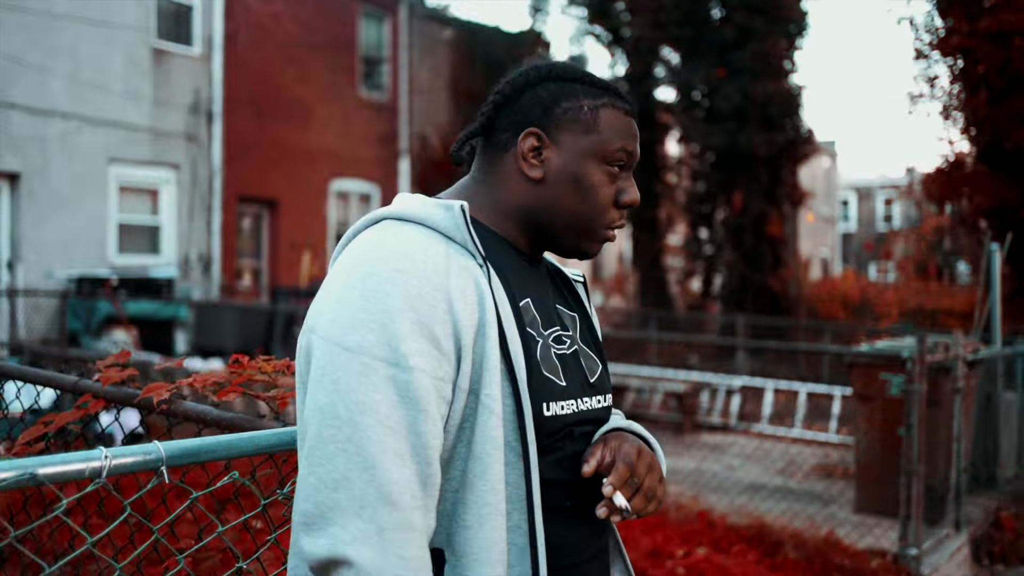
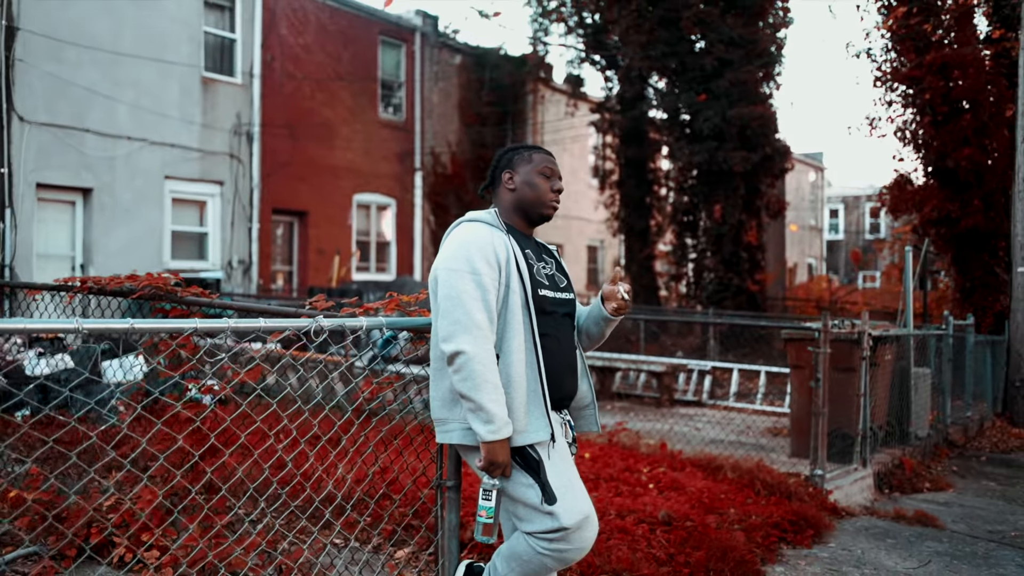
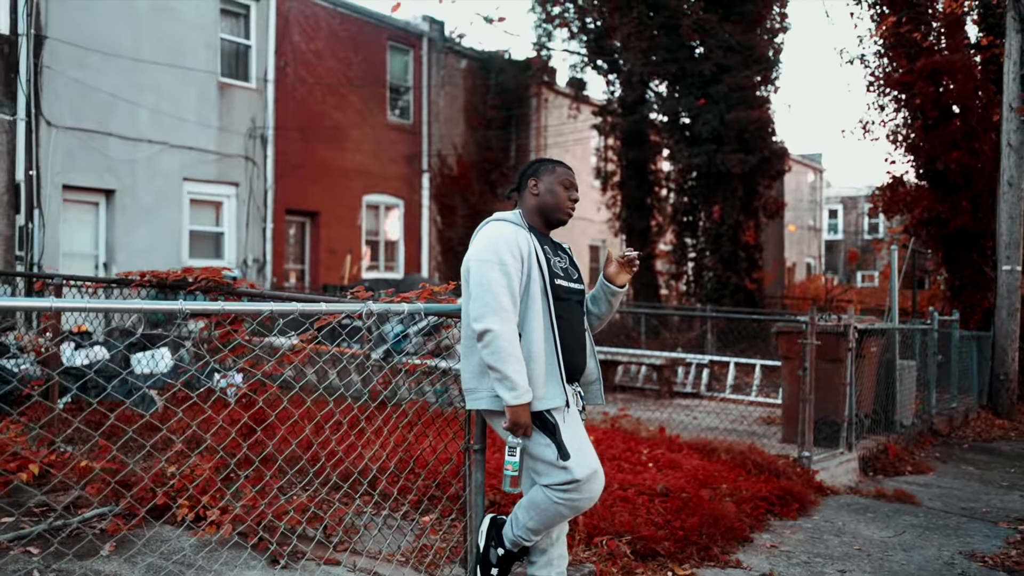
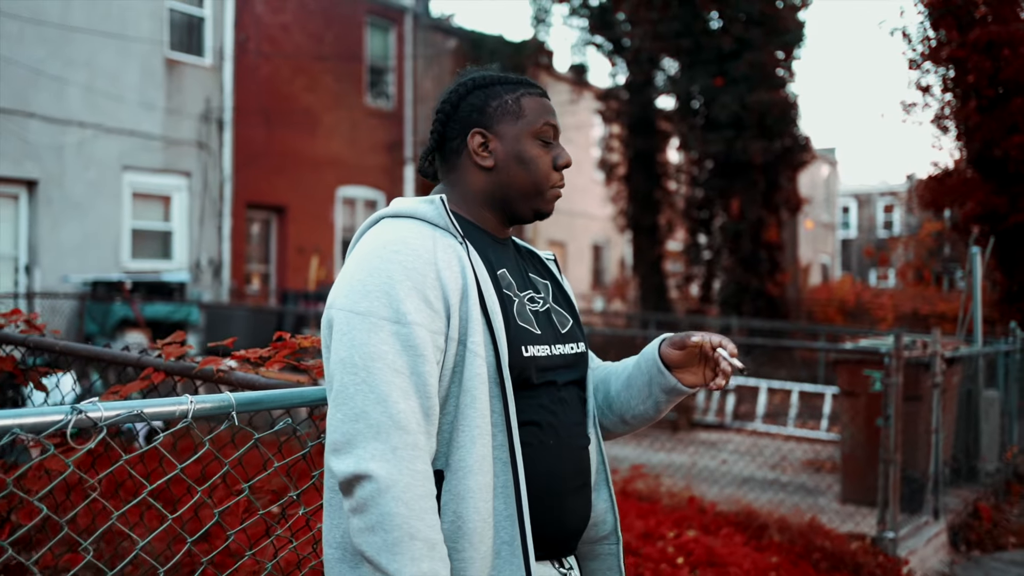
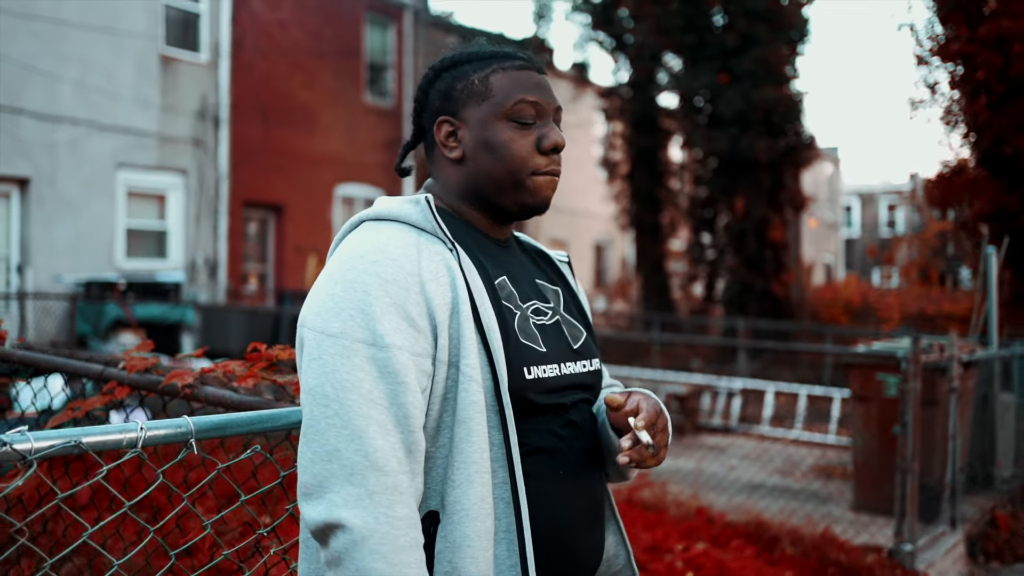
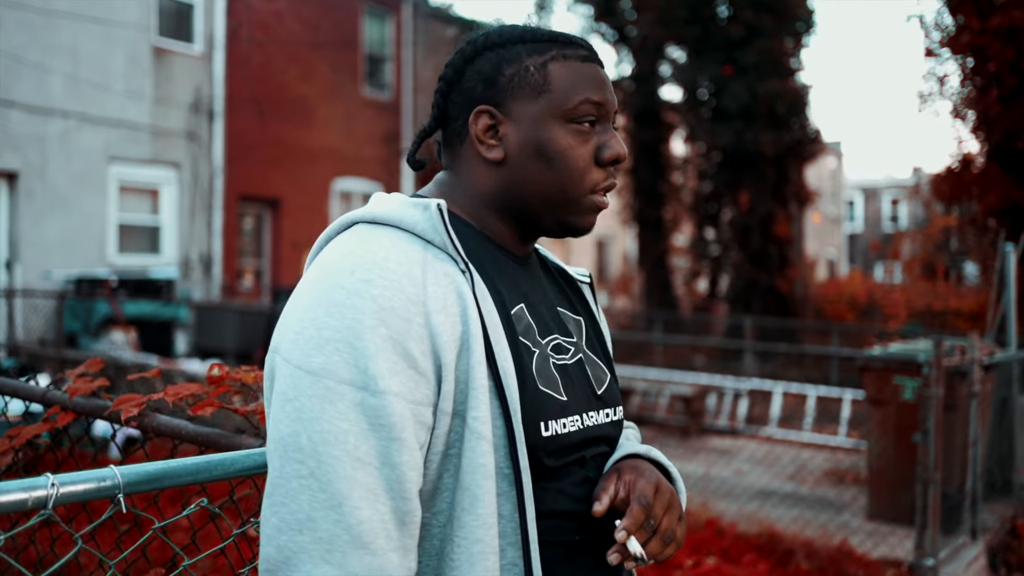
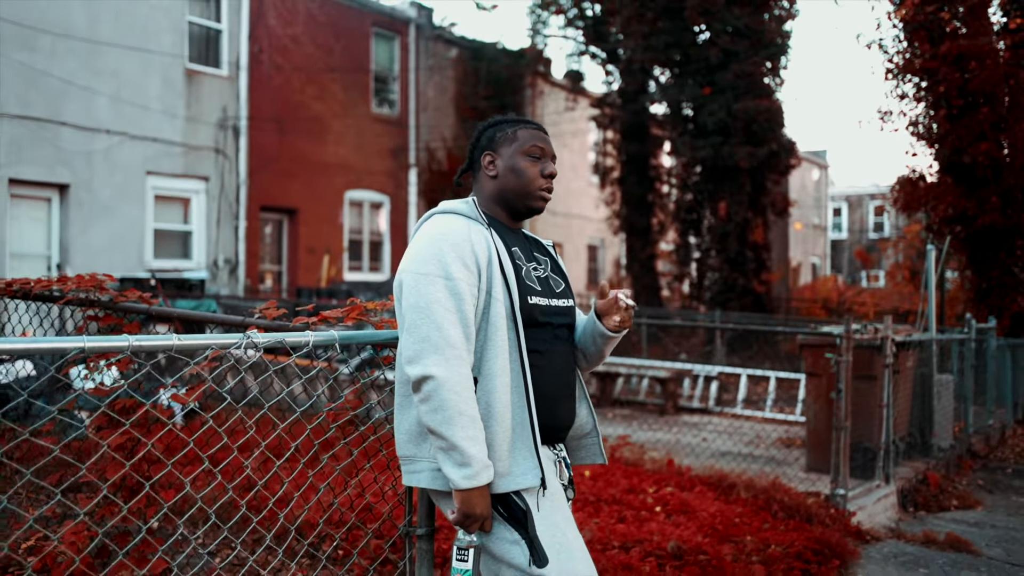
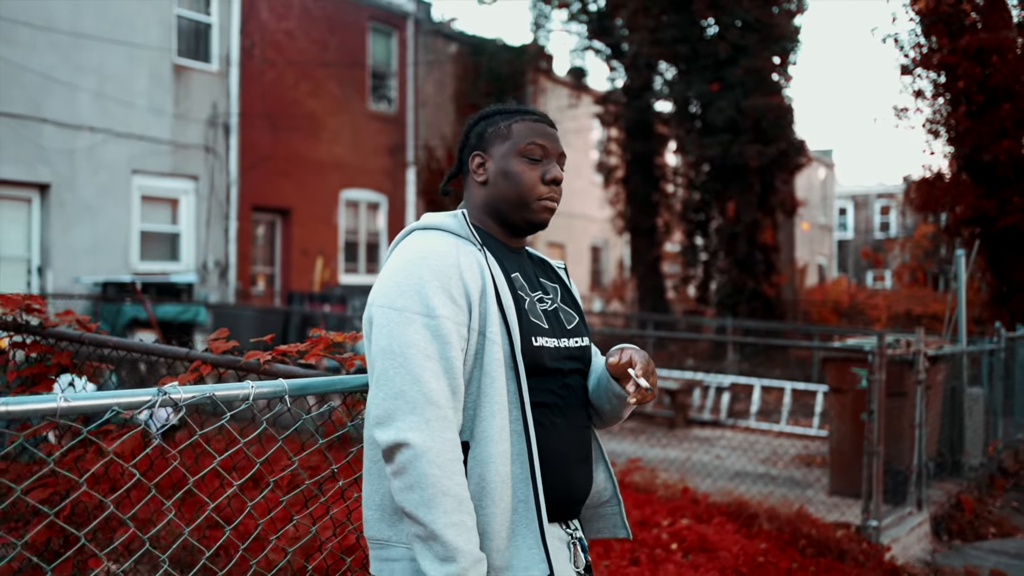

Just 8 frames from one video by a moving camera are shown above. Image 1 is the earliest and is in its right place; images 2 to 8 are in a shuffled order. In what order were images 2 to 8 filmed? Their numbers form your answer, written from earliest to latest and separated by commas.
6, 5, 4, 8, 7, 2, 3
